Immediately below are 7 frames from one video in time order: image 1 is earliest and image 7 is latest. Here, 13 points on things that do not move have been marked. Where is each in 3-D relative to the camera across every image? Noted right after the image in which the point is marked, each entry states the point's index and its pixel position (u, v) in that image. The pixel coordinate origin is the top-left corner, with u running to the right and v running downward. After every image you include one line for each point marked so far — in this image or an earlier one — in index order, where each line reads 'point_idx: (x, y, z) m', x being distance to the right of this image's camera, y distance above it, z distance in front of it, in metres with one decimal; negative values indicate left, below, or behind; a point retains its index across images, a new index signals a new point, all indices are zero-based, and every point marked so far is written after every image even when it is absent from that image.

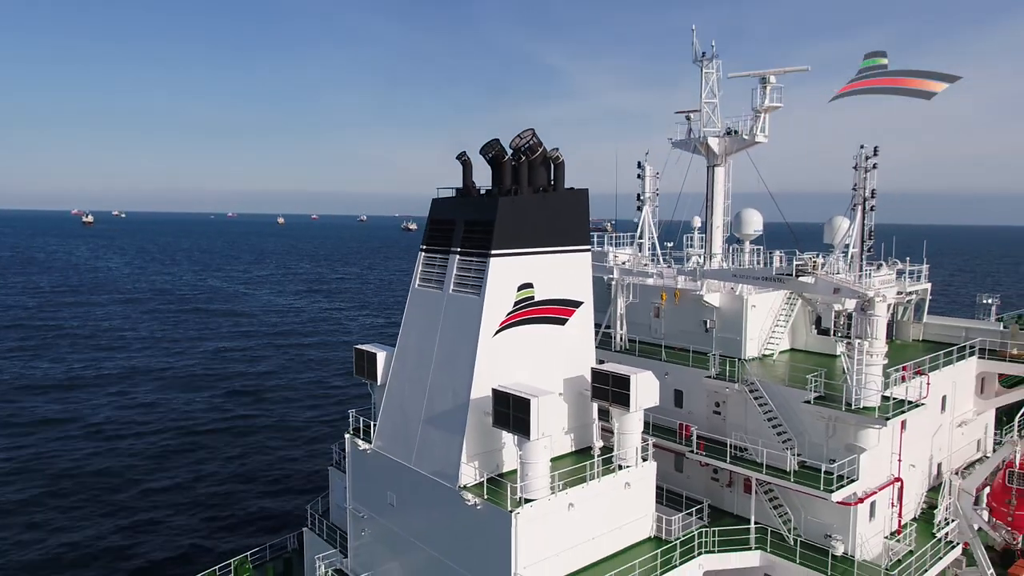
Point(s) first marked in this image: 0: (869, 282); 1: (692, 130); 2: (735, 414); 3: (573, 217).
0: (+6.9, +0.1, +12.8) m
1: (+4.2, +3.7, +15.3) m
2: (+4.1, -2.3, +12.1) m
3: (+1.0, +1.2, +11.4) m
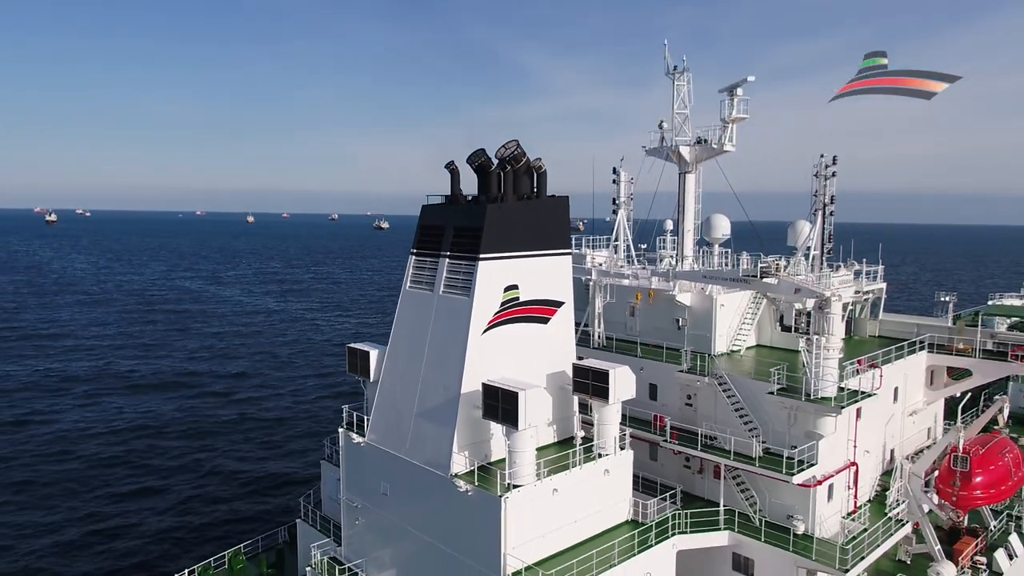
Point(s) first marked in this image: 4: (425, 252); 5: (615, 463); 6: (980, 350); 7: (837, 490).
0: (+6.6, +0.1, +13.8) m
1: (+3.7, +3.7, +16.2) m
2: (+3.8, -2.3, +13.0) m
3: (+0.8, +1.2, +12.1) m
4: (-1.6, +0.7, +12.3) m
5: (+1.8, -3.0, +11.5) m
6: (+10.2, -1.3, +14.4) m
7: (+5.9, -3.7, +12.0) m
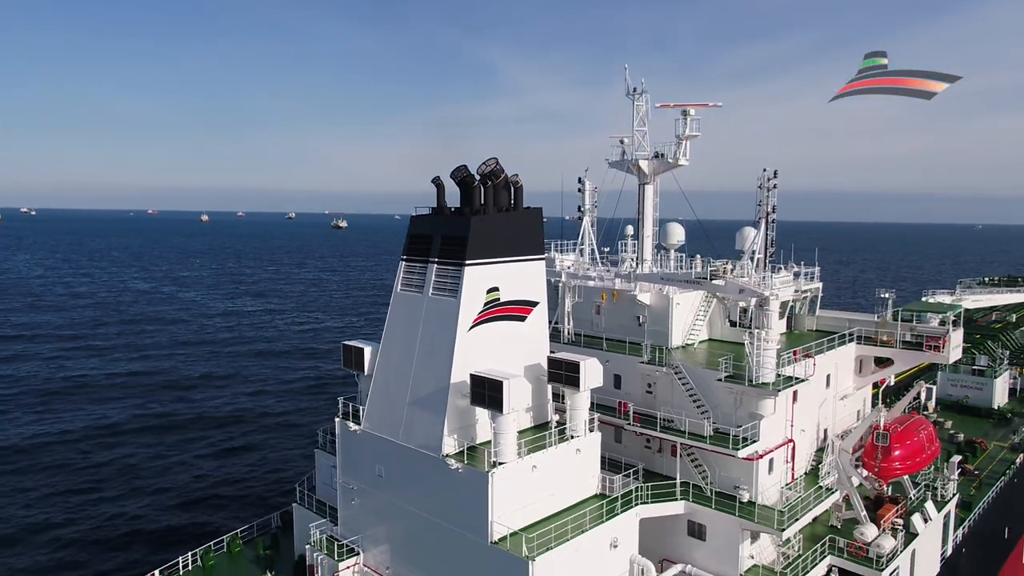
0: (+6.1, +0.1, +15.6) m
1: (+3.1, +3.7, +17.8) m
2: (+3.4, -2.3, +14.6) m
3: (+0.4, +1.2, +13.6) m
4: (-2.0, +0.6, +13.6) m
5: (+1.5, -3.1, +13.1) m
6: (+9.7, -1.3, +16.5) m
7: (+5.6, -3.7, +13.9) m
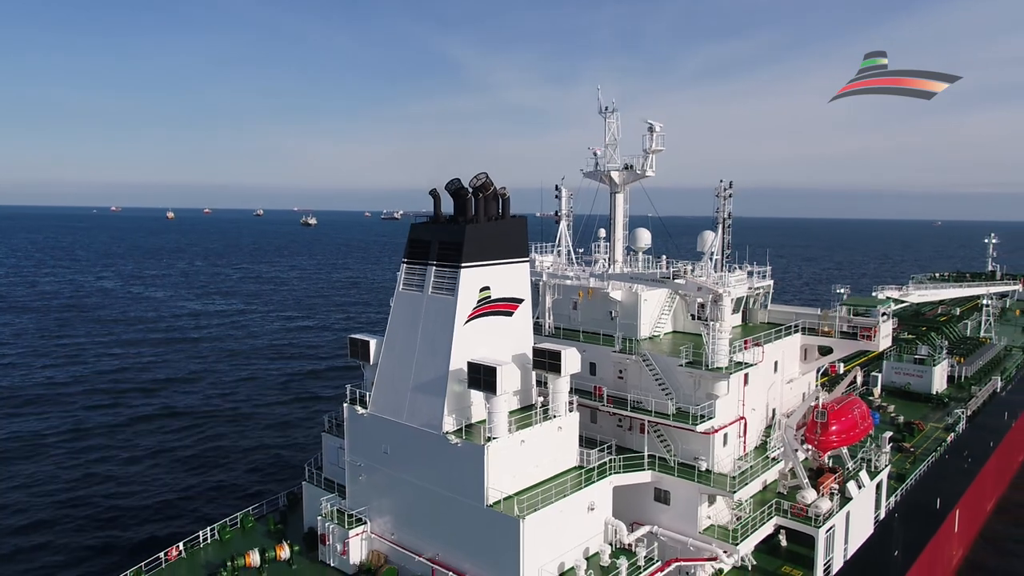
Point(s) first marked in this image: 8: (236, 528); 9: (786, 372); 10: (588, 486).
0: (+5.7, +0.2, +17.8) m
1: (+2.6, +3.7, +19.8) m
2: (+3.1, -2.2, +16.7) m
3: (+0.1, +1.2, +15.5) m
4: (-2.3, +0.6, +15.4) m
5: (+1.2, -3.0, +15.1) m
6: (+9.3, -1.2, +18.8) m
7: (+5.3, -3.6, +16.0) m
8: (-7.5, -6.5, +18.0) m
9: (+7.7, -2.3, +18.5) m
10: (+1.7, -4.4, +14.5) m
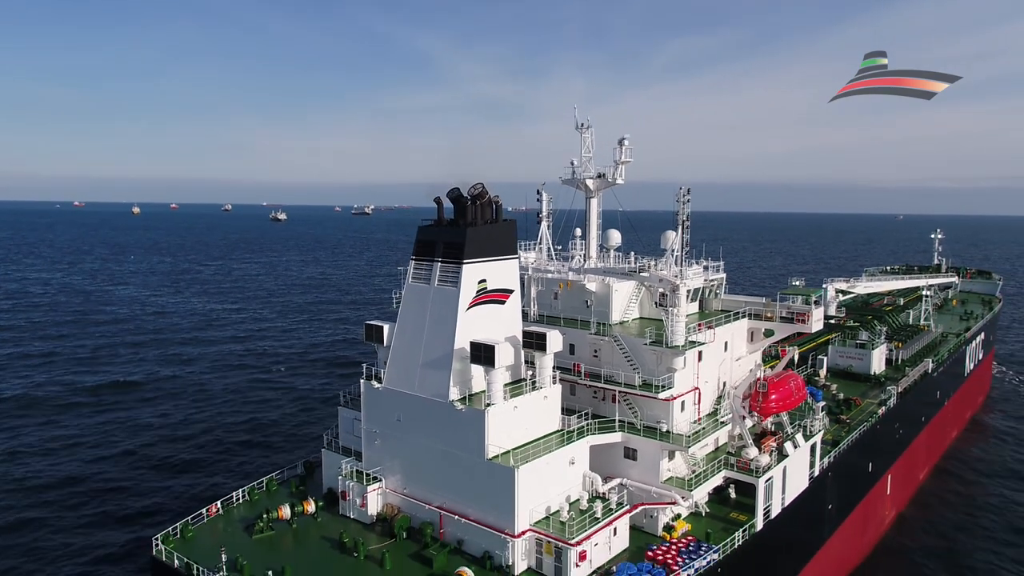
0: (+5.4, +0.4, +20.9) m
1: (+2.2, +4.0, +22.8) m
2: (+2.8, -2.0, +19.7) m
3: (-0.1, +1.4, +18.4) m
4: (-2.5, +0.8, +18.2) m
5: (+1.1, -2.8, +18.0) m
6: (+8.9, -0.9, +22.1) m
7: (+5.1, -3.4, +19.1) m
8: (-7.8, -6.3, +20.6) m
9: (+7.4, -2.1, +21.8) m
10: (+1.5, -4.1, +17.5) m
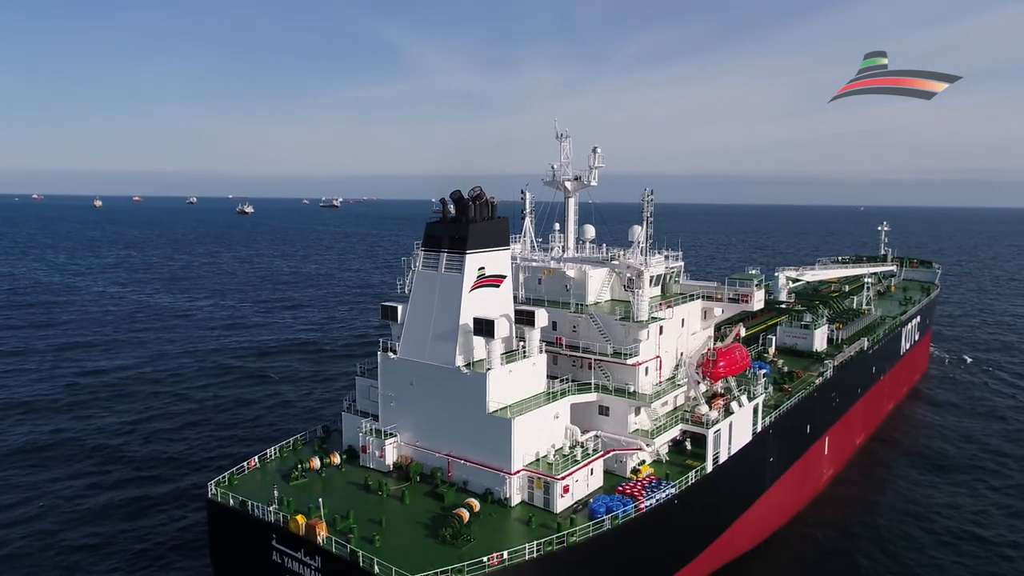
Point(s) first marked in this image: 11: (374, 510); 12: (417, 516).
0: (+5.1, +1.0, +24.8) m
1: (+1.7, +4.5, +26.5) m
2: (+2.5, -1.5, +23.5) m
3: (-0.4, +1.9, +22.1) m
4: (-2.7, +1.3, +21.7) m
5: (+0.9, -2.4, +21.8) m
6: (+8.5, -0.4, +26.2) m
7: (+4.8, -2.9, +23.1) m
8: (-8.1, -5.9, +24.0) m
9: (+7.0, -1.5, +25.8) m
10: (+1.4, -3.7, +21.3) m
11: (-4.1, -6.6, +19.6) m
12: (-2.8, -6.6, +19.2) m
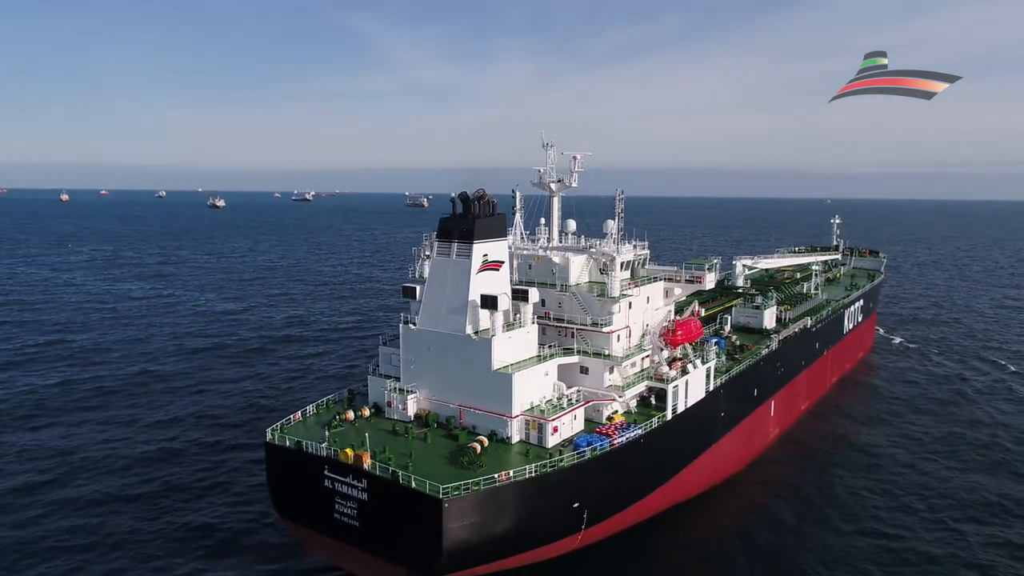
0: (+4.8, +1.7, +30.1) m
1: (+1.4, +5.3, +31.6) m
2: (+2.4, -0.8, +28.7) m
3: (-0.5, +2.6, +27.1) m
4: (-2.8, +1.9, +26.7) m
5: (+0.8, -1.7, +26.9) m
6: (+8.3, +0.4, +31.6) m
7: (+4.7, -2.1, +28.4) m
8: (-8.2, -5.2, +28.8) m
9: (+6.7, -0.8, +31.2) m
10: (+1.3, -3.0, +26.5) m
11: (-4.1, -5.9, +24.6) m
12: (-2.7, -6.0, +24.3) m
